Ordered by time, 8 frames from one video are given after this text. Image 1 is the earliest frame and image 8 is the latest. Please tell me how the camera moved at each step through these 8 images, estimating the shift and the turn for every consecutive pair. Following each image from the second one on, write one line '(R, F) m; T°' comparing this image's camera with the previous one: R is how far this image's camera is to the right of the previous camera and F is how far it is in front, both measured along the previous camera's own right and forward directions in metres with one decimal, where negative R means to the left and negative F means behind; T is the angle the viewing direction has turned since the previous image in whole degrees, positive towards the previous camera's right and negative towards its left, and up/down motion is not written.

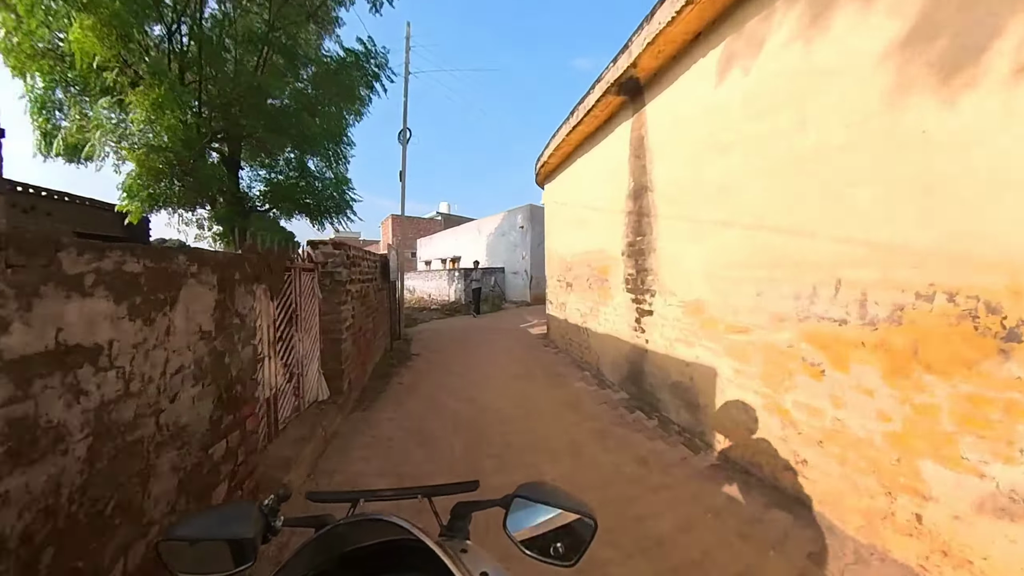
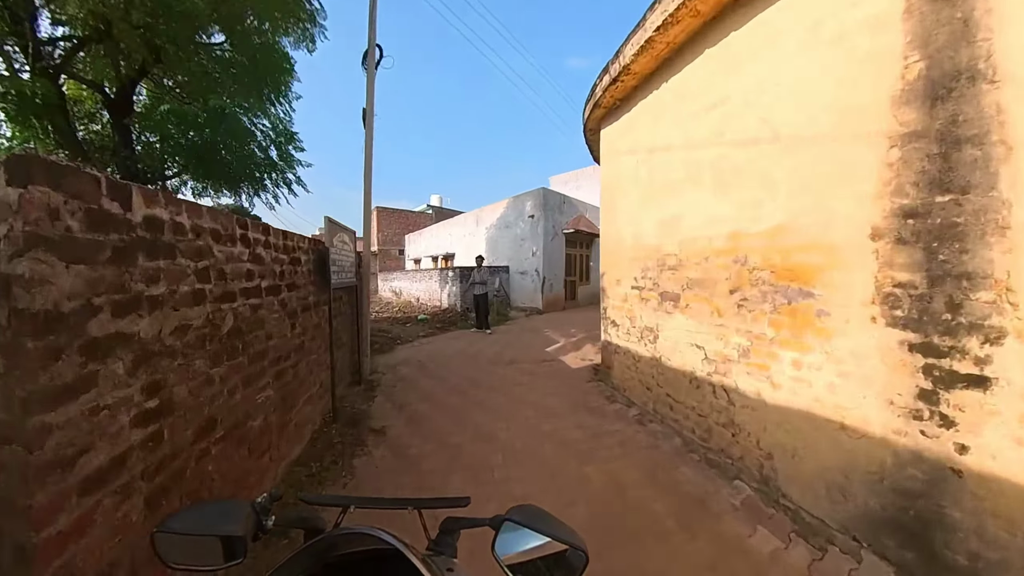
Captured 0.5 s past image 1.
(-0.3, +1.5) m; +2°
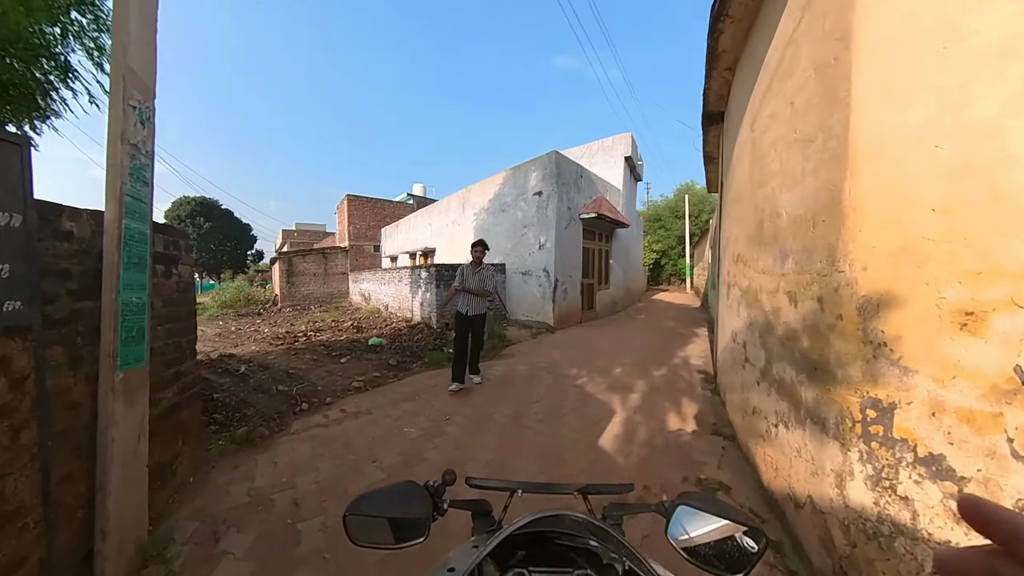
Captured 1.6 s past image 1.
(-0.1, +1.5) m; +2°
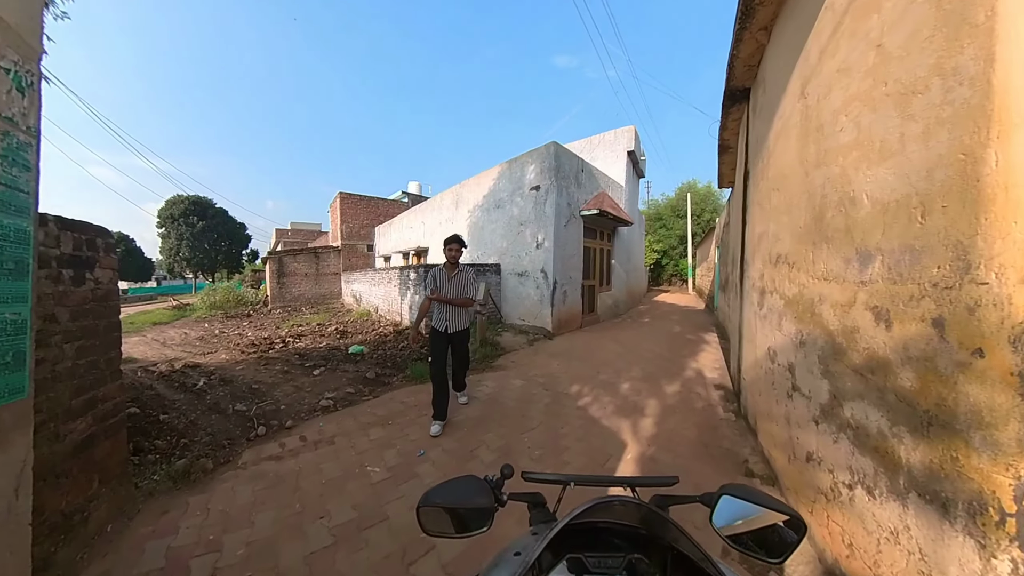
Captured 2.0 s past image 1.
(0.0, +0.2) m; 0°
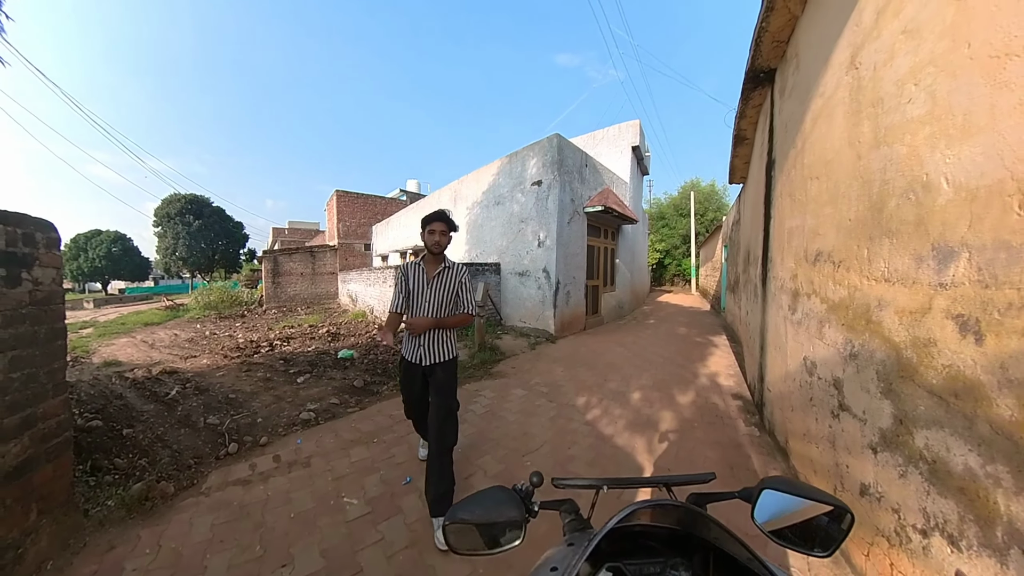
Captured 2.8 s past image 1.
(0.0, +0.1) m; 0°
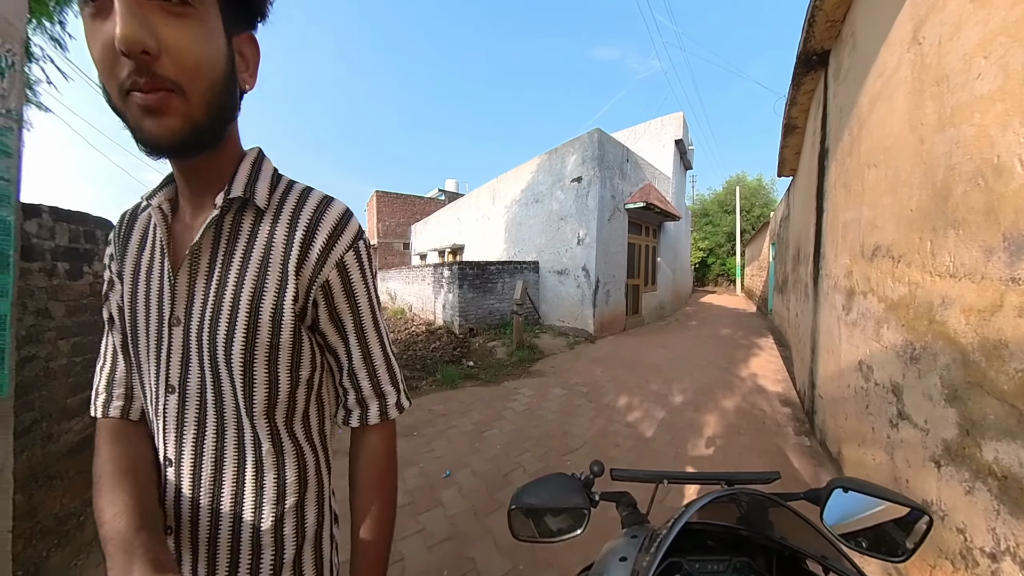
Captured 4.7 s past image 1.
(0.0, 0.0) m; -6°
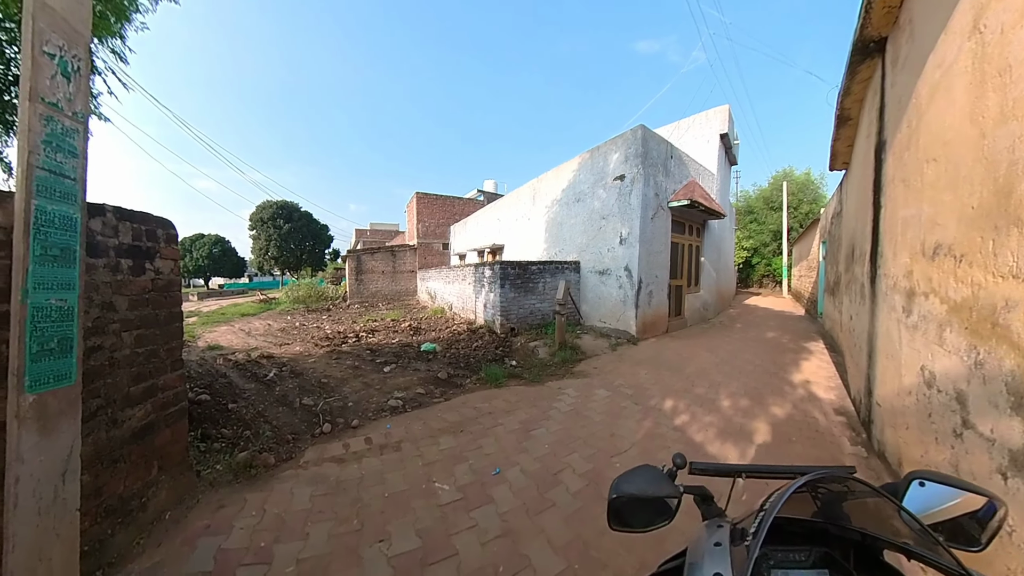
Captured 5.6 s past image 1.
(0.0, 0.0) m; -6°
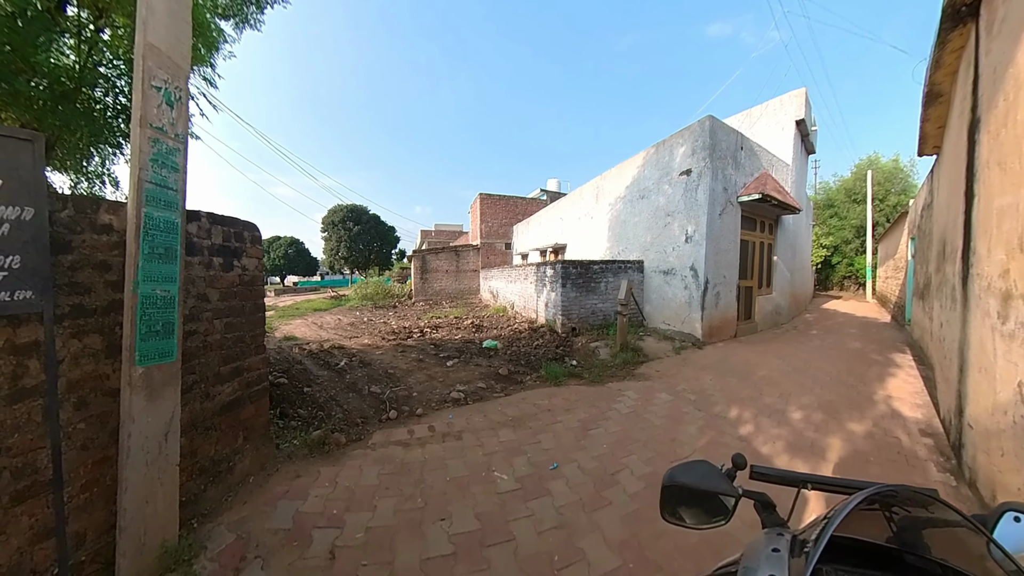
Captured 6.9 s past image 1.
(0.0, 0.0) m; -8°
